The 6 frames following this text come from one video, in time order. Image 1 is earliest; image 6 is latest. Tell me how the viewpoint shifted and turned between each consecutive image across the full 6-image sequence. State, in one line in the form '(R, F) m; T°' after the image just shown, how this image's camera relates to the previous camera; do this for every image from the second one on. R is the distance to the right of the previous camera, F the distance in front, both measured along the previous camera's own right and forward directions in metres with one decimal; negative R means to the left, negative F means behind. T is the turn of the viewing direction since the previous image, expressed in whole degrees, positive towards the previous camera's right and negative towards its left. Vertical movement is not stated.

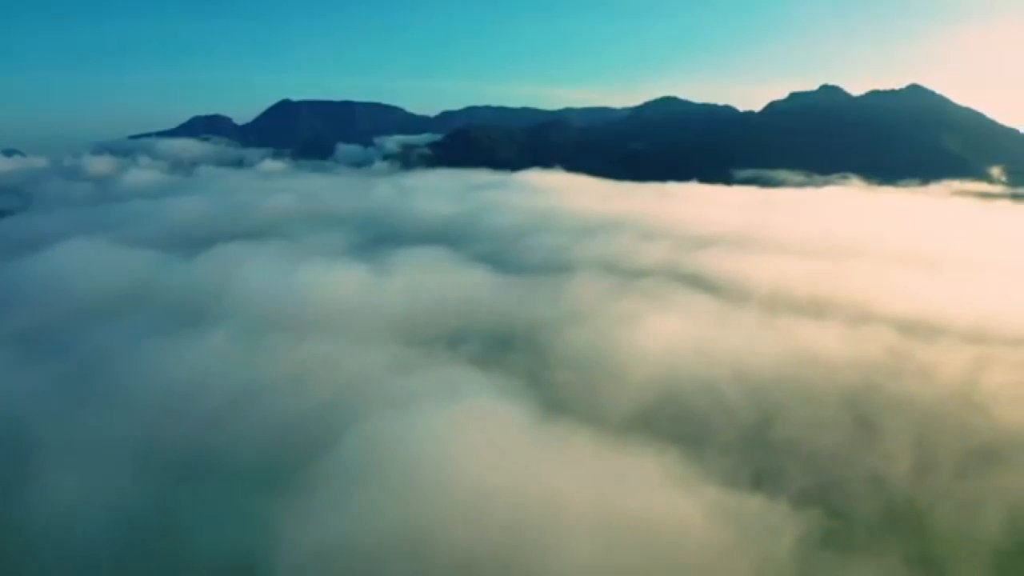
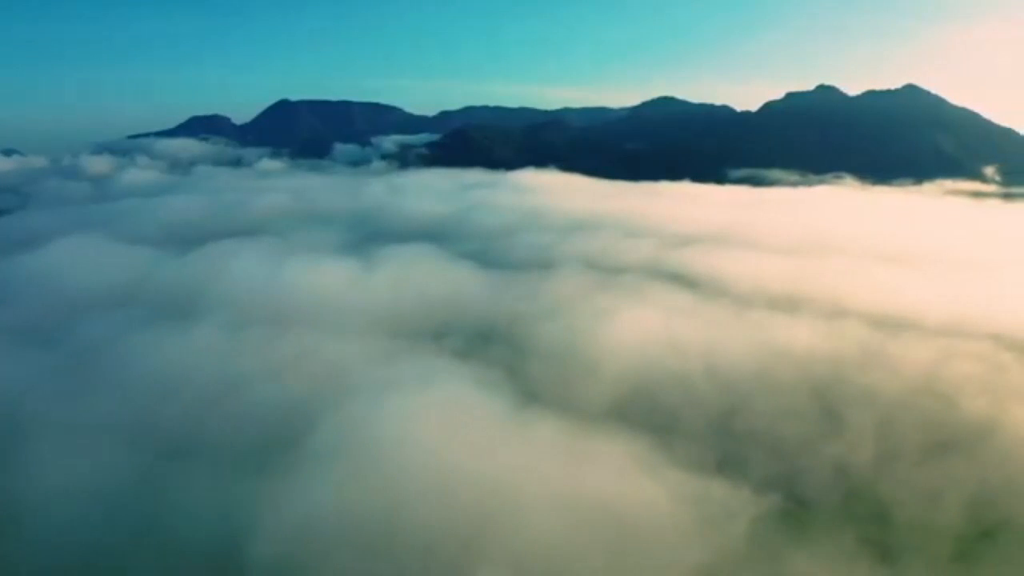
(+1.8, -1.7) m; 0°
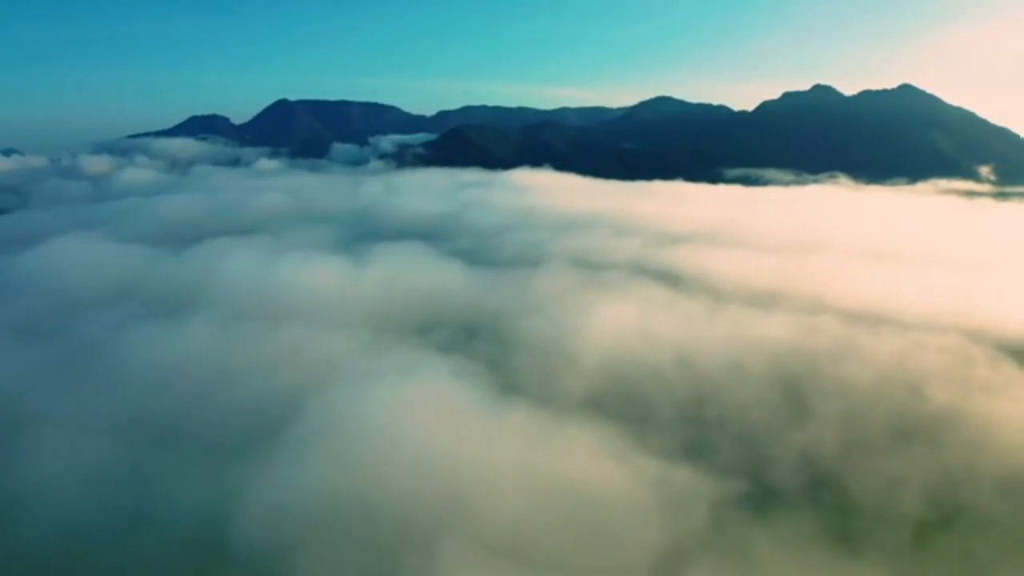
(+1.5, -1.8) m; 0°
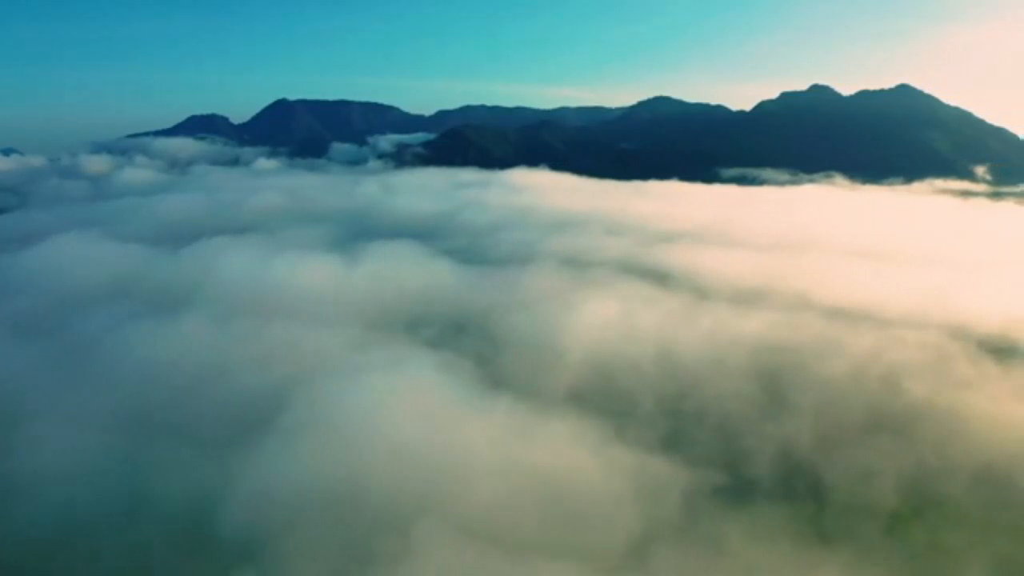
(+1.2, -1.3) m; 0°
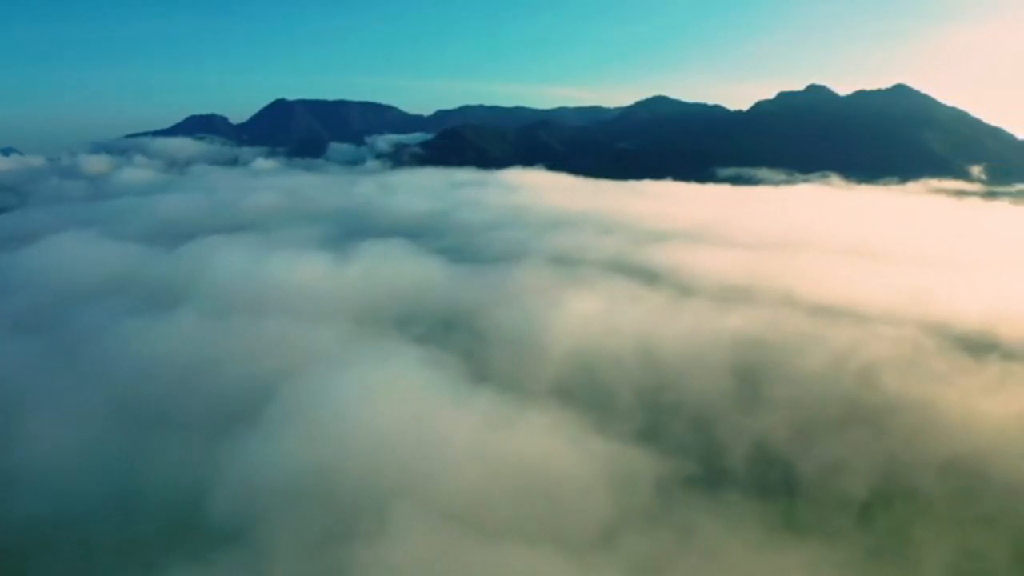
(+1.4, -1.5) m; 0°
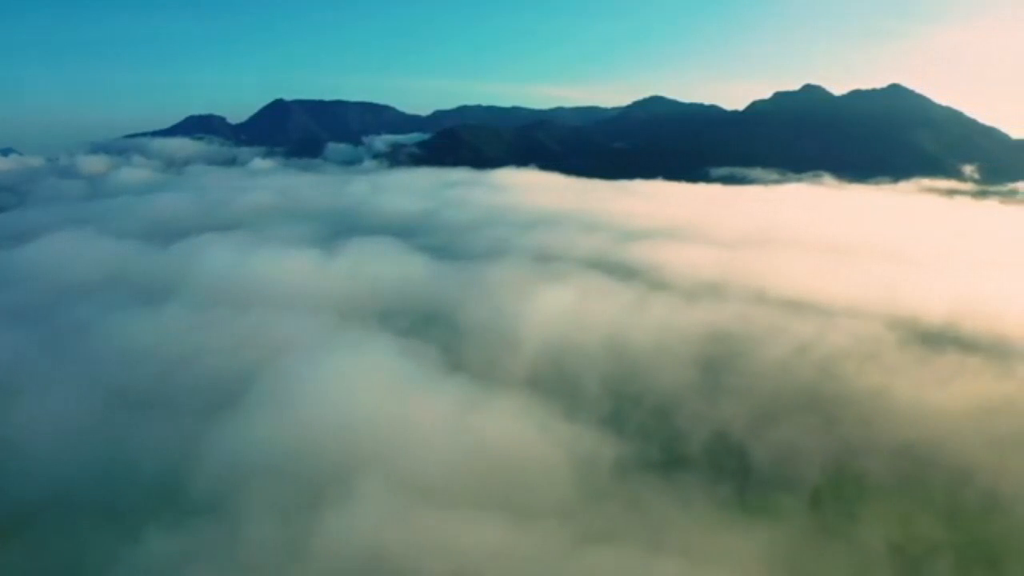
(+2.3, -2.4) m; 0°
